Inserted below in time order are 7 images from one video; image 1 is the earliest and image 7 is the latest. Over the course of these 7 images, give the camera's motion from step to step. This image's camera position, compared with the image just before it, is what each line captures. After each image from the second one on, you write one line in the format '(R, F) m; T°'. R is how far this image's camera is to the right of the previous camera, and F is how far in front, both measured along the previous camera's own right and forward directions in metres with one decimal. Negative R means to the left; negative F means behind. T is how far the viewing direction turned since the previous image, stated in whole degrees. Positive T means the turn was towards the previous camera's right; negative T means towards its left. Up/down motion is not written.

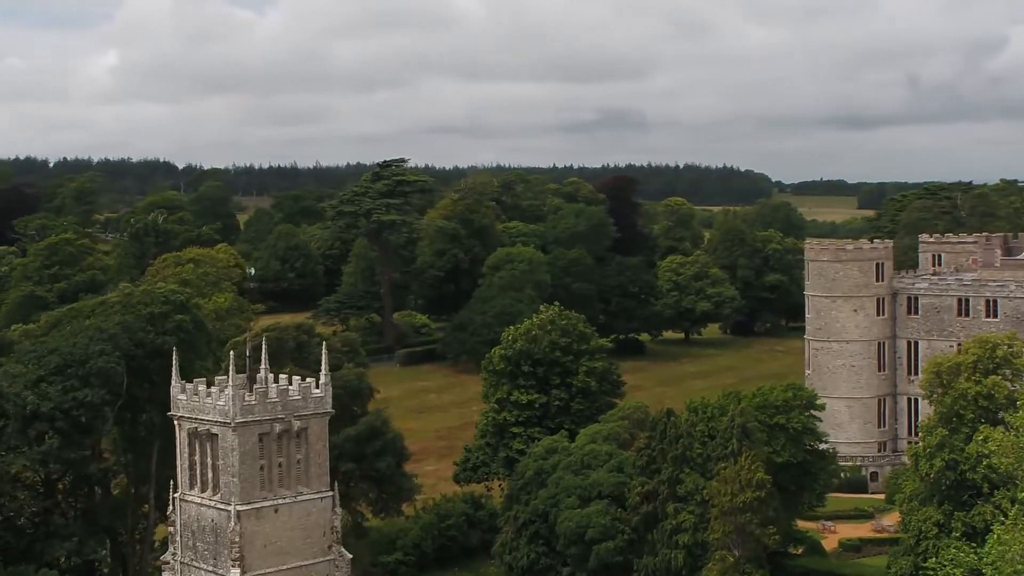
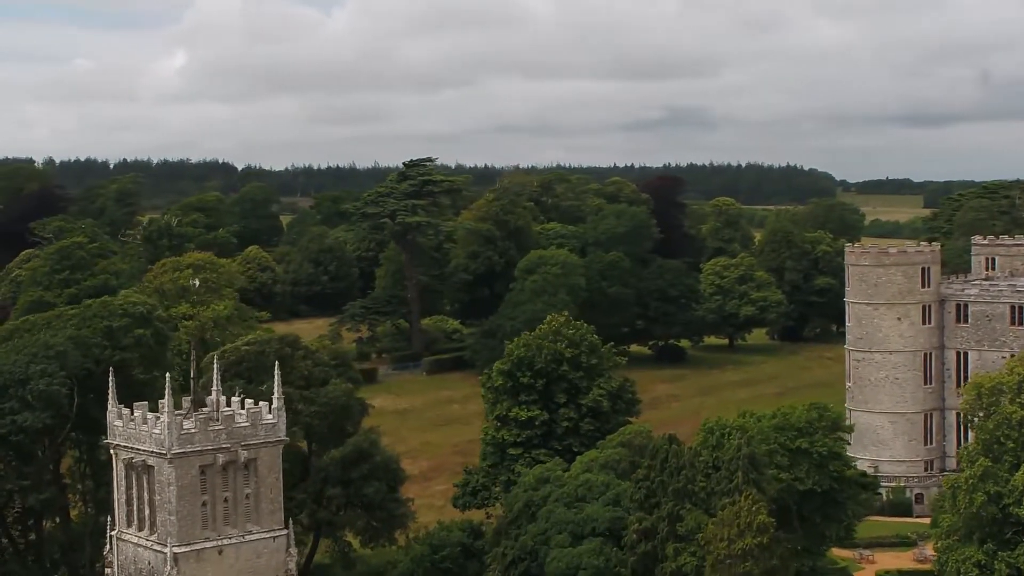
(+1.6, +4.0) m; -2°
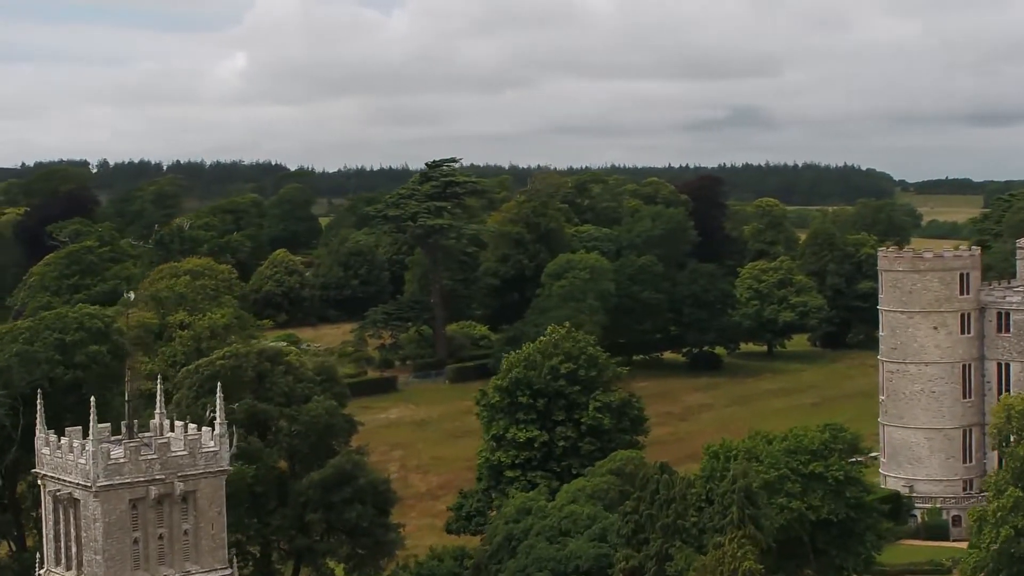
(+1.5, +3.1) m; -2°
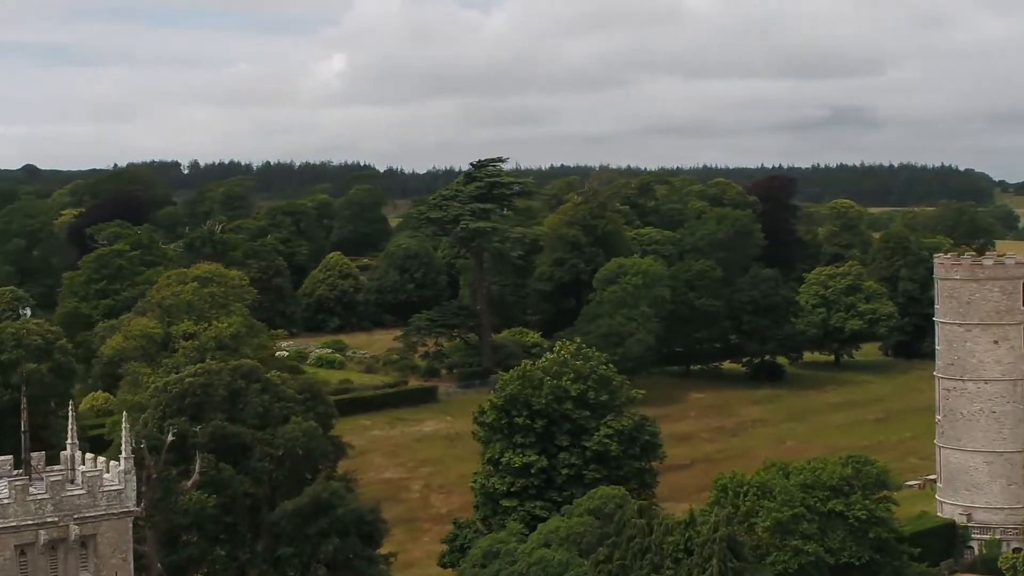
(+2.1, +3.8) m; -3°
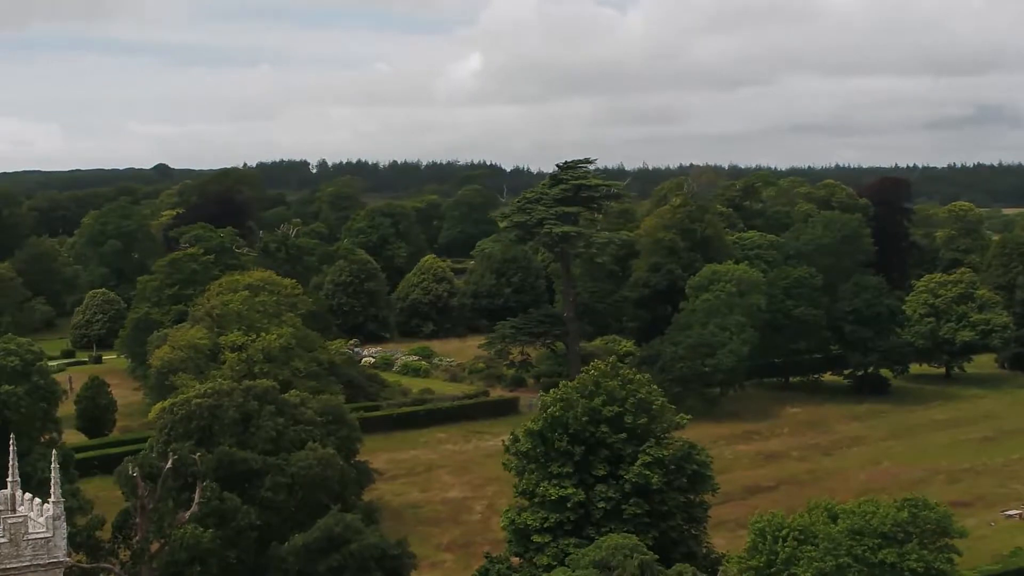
(+2.0, +3.2) m; -4°
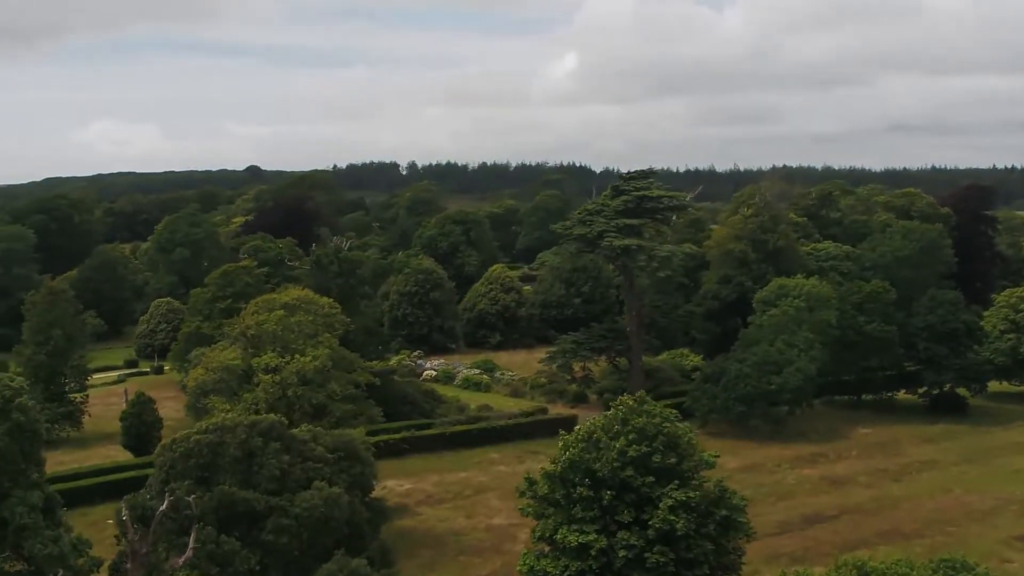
(+1.4, +2.1) m; -3°
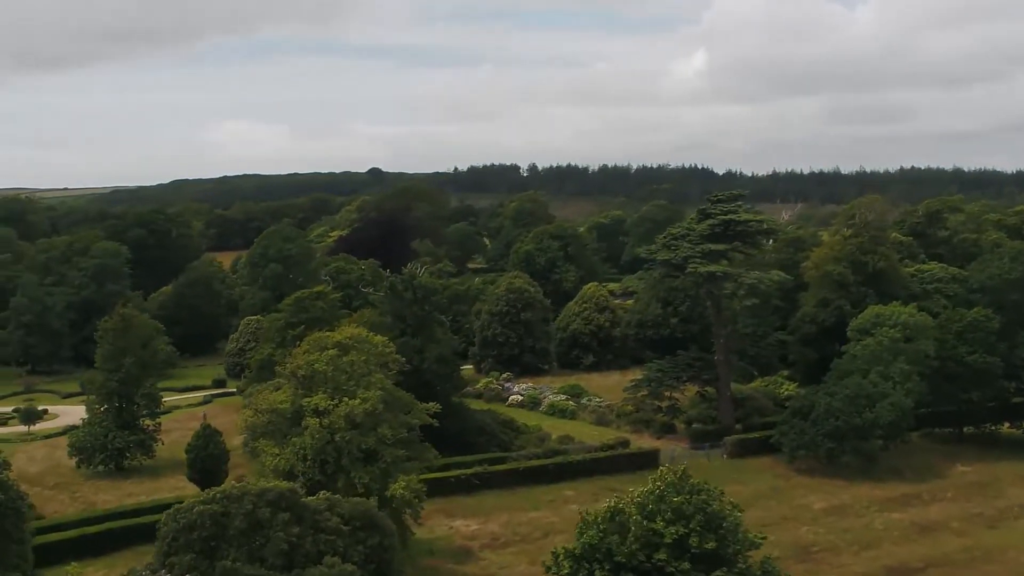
(+1.8, +2.4) m; -4°
